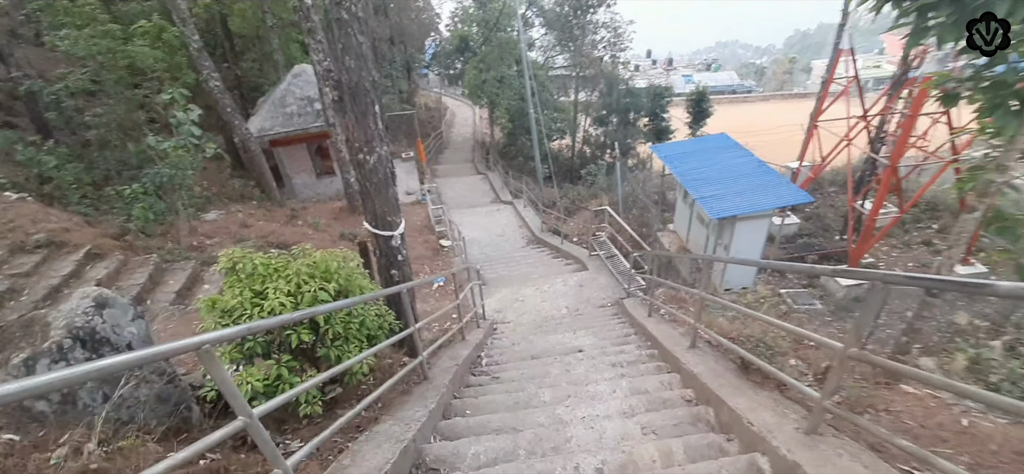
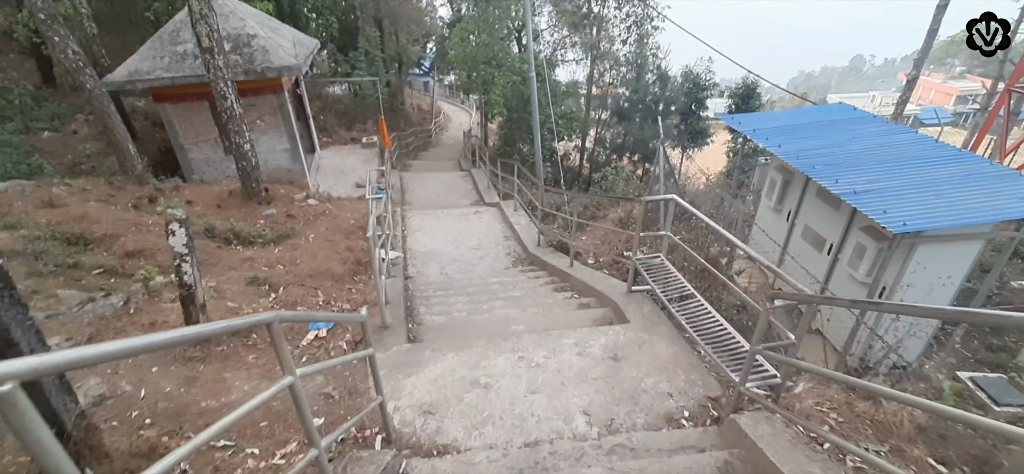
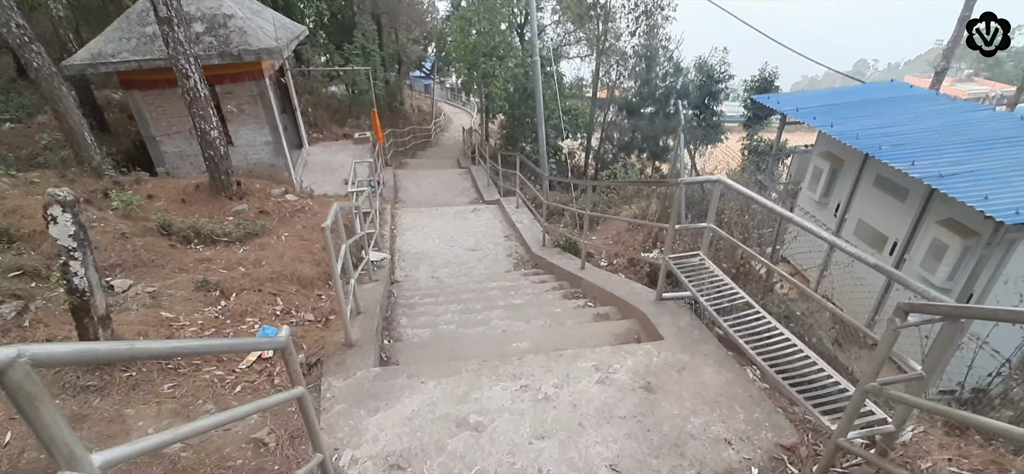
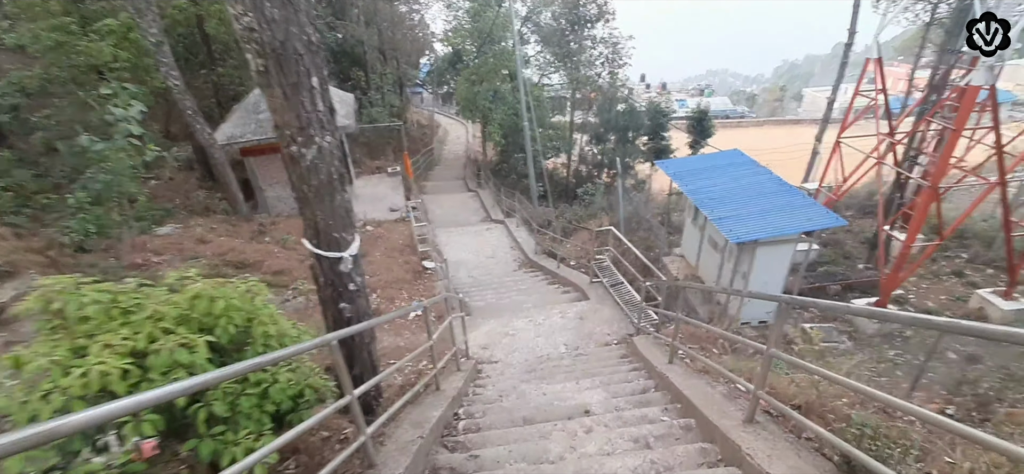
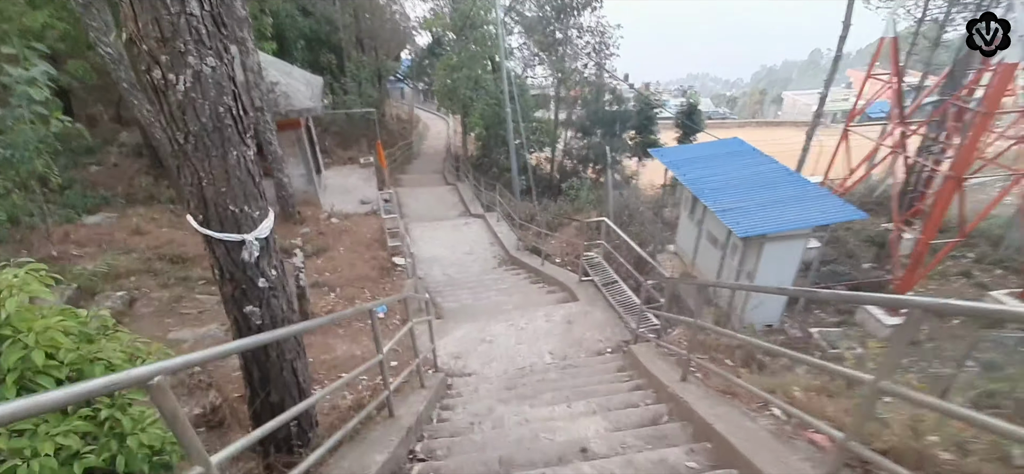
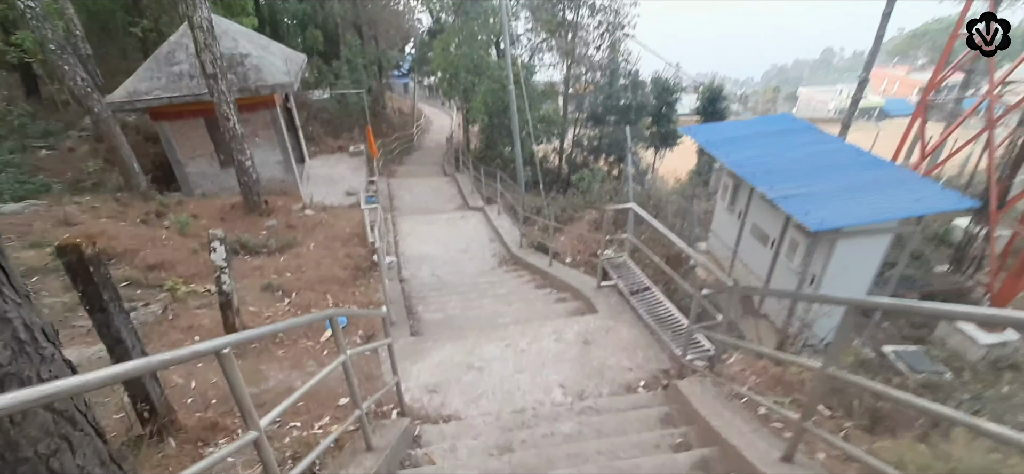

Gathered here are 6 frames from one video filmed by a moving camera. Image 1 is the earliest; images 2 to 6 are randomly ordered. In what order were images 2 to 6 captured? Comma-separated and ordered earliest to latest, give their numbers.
4, 5, 6, 2, 3
